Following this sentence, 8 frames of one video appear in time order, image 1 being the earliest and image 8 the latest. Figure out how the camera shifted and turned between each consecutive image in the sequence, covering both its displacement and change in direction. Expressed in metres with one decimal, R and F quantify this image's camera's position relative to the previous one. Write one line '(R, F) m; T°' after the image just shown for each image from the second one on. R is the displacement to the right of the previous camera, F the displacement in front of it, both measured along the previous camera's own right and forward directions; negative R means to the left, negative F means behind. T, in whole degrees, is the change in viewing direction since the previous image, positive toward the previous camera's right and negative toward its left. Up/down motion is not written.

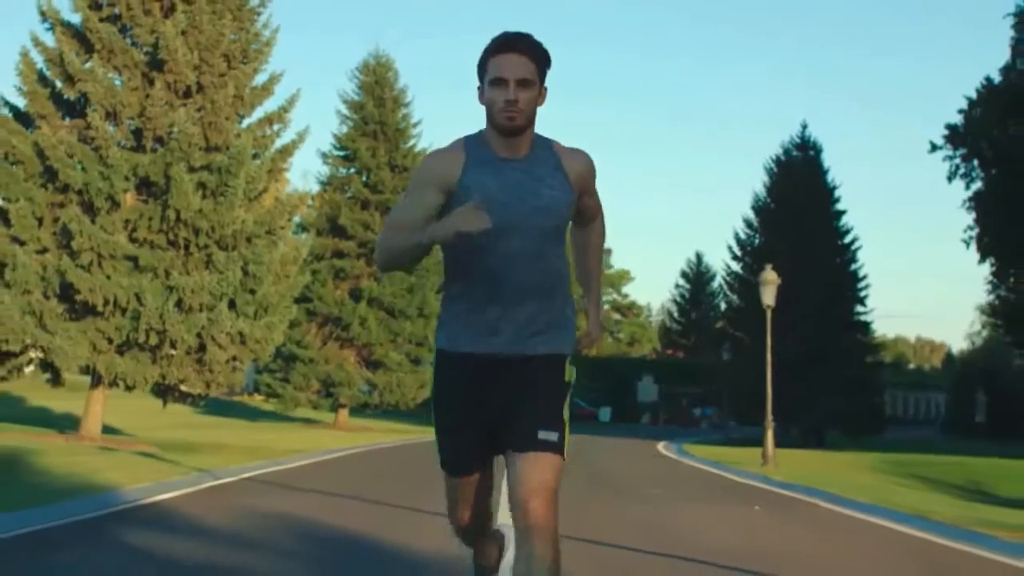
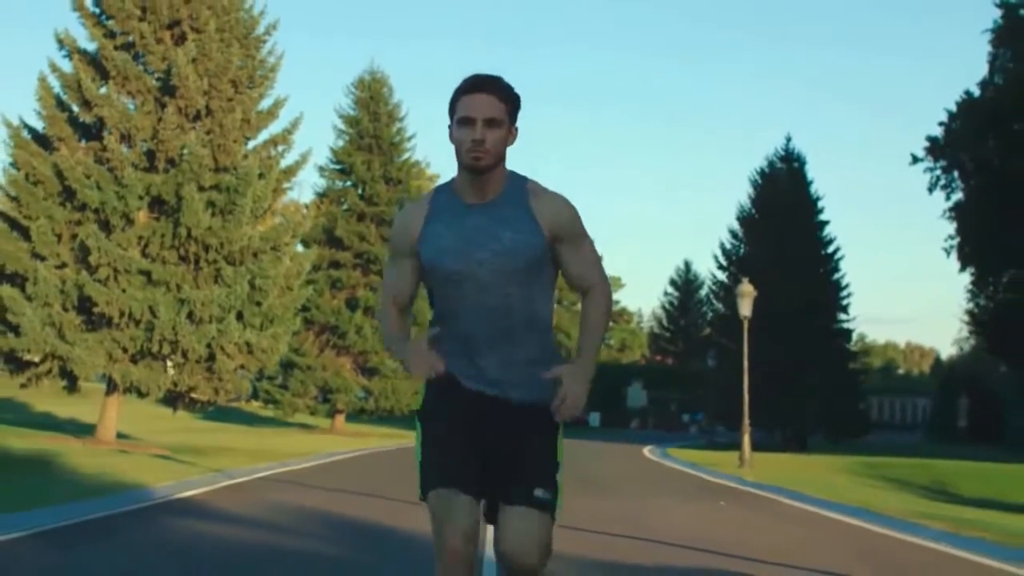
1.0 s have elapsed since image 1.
(0.0, -1.8) m; 0°
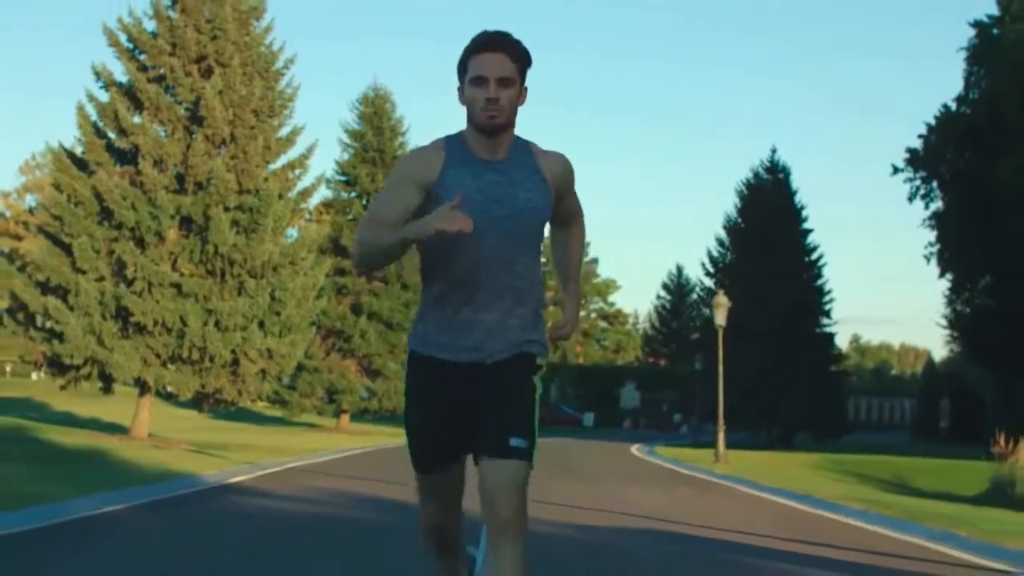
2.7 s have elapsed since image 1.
(0.0, -3.1) m; 0°
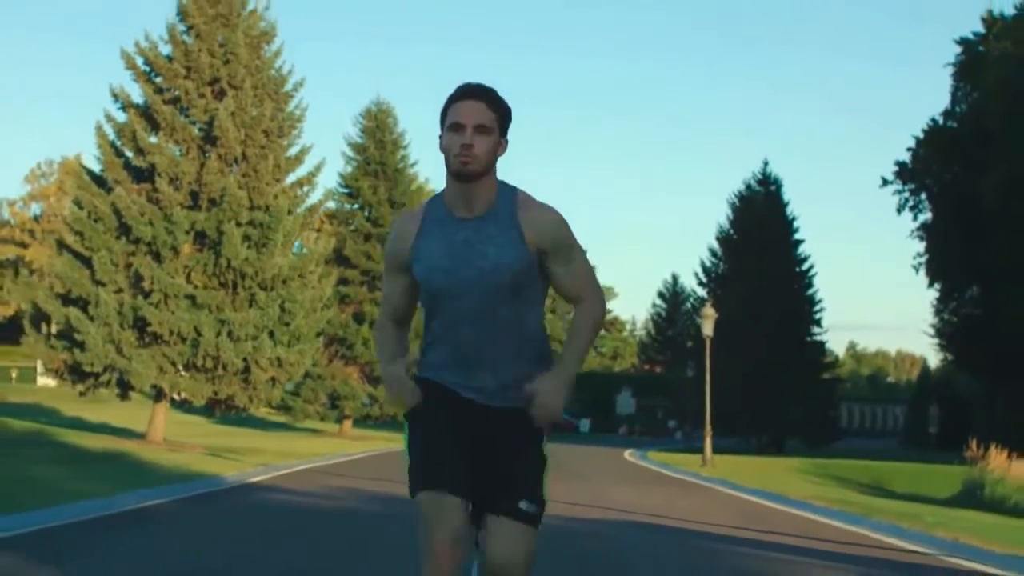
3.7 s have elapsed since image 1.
(0.0, -1.7) m; 0°
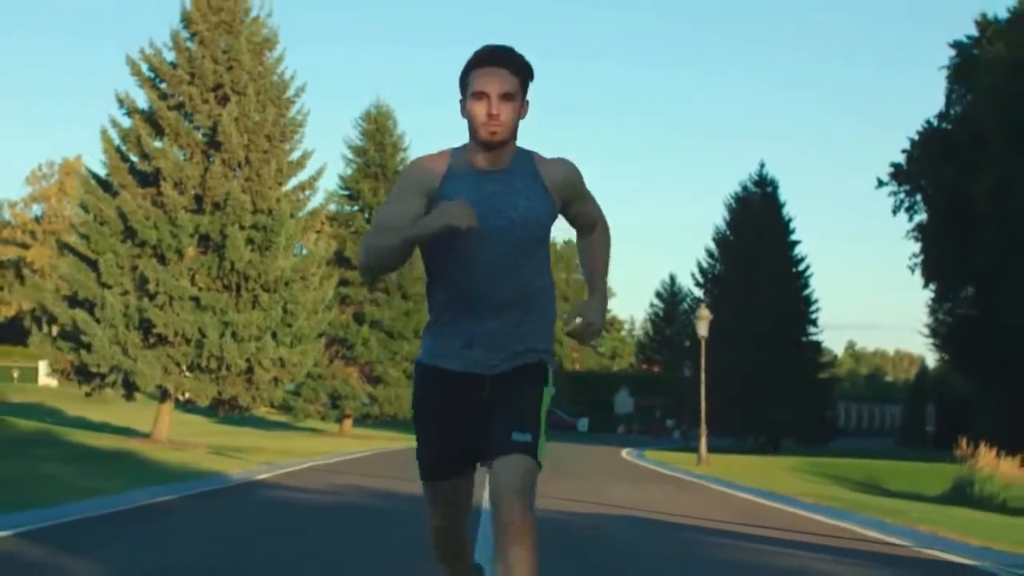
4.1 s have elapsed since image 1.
(0.0, -0.6) m; 0°
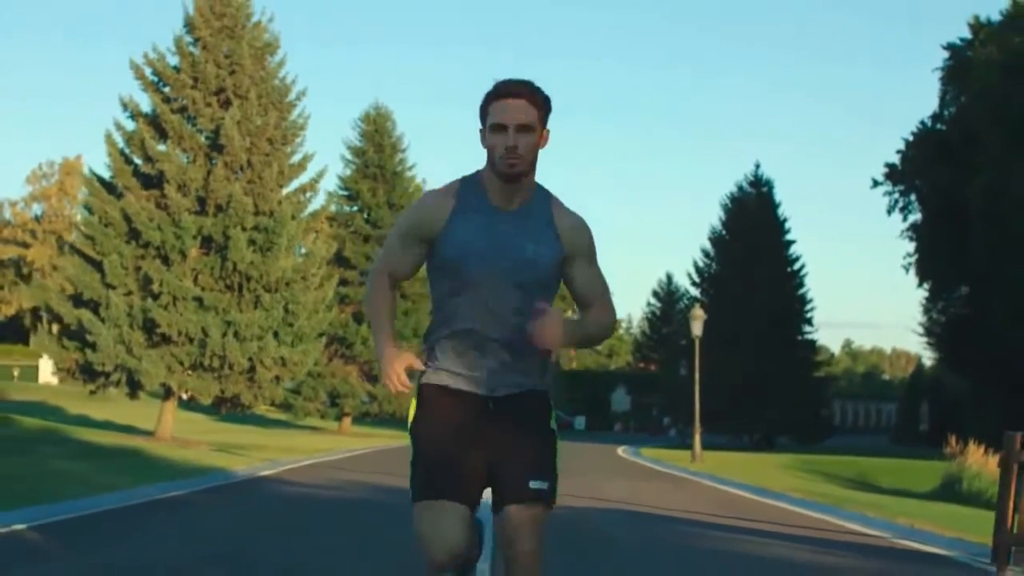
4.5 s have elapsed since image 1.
(0.0, -0.7) m; 0°
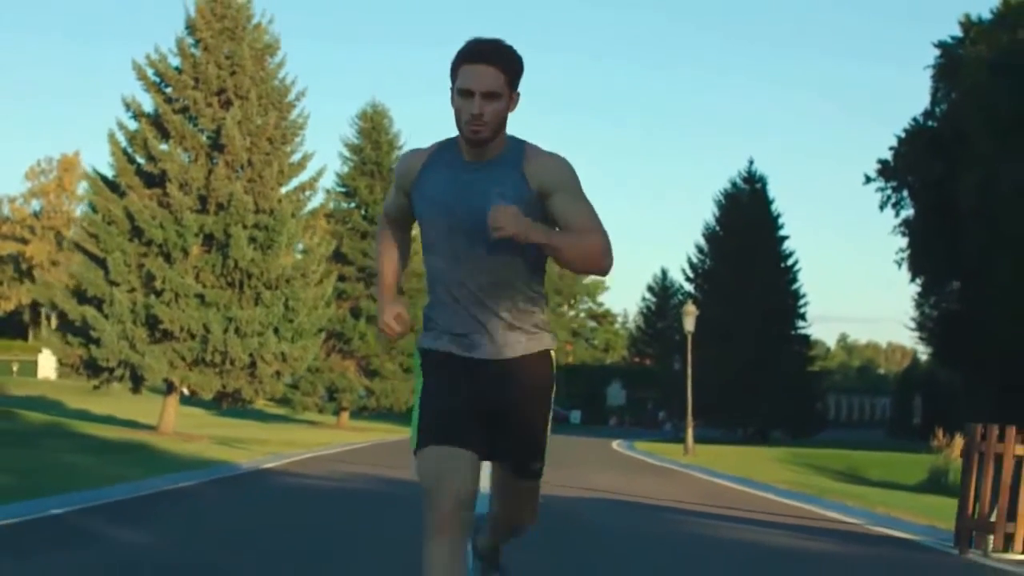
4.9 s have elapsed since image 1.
(0.0, -0.7) m; 0°
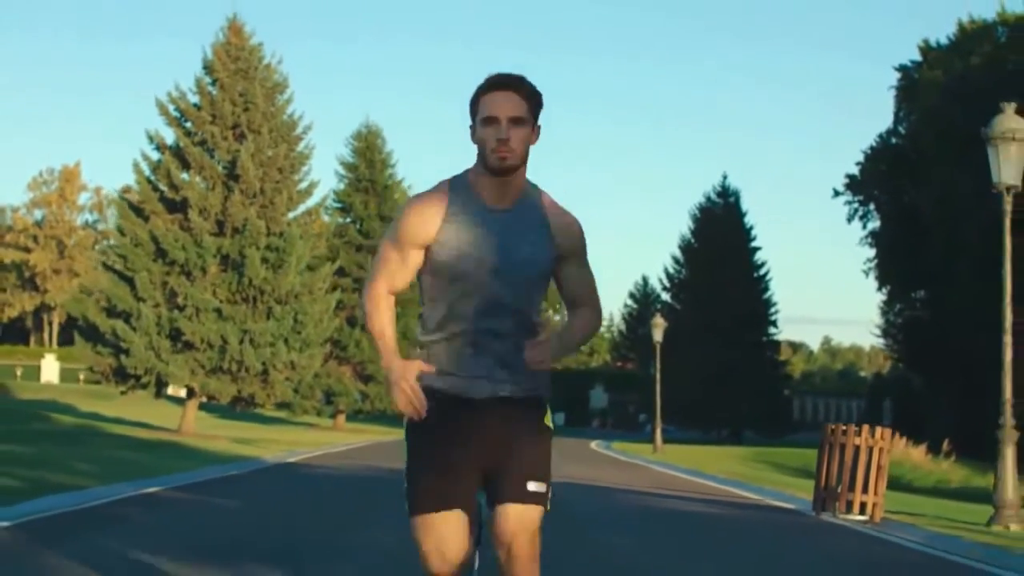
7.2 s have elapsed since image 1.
(0.0, -4.1) m; +1°
